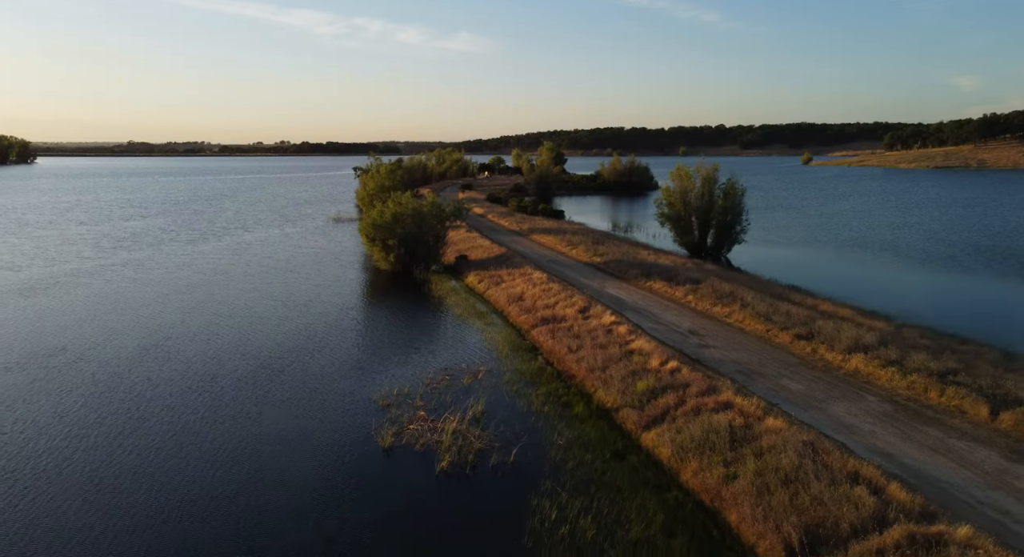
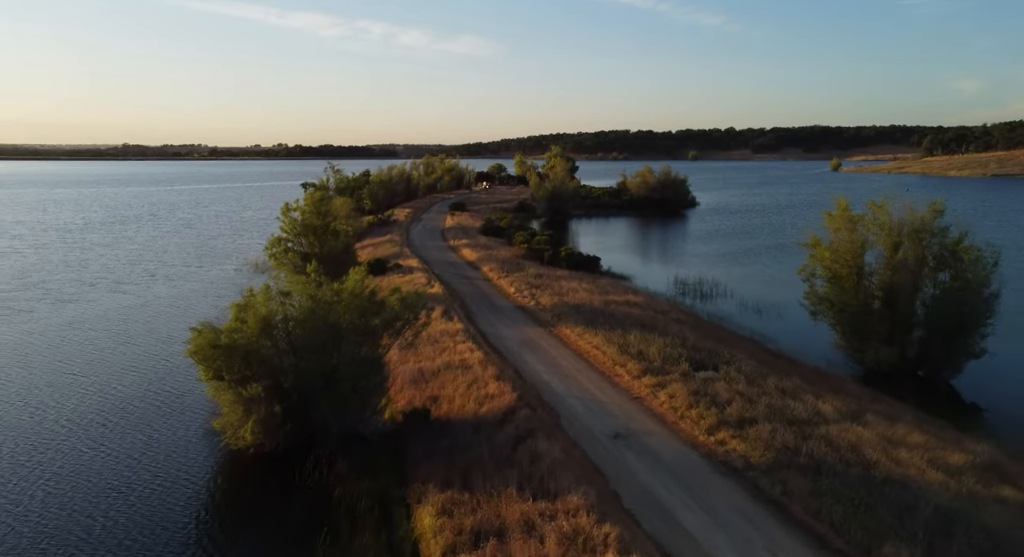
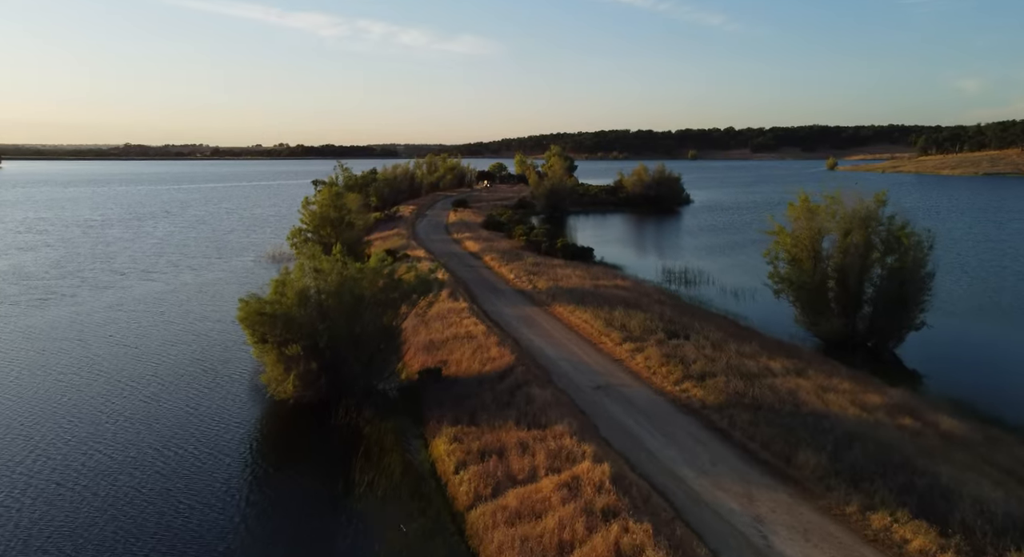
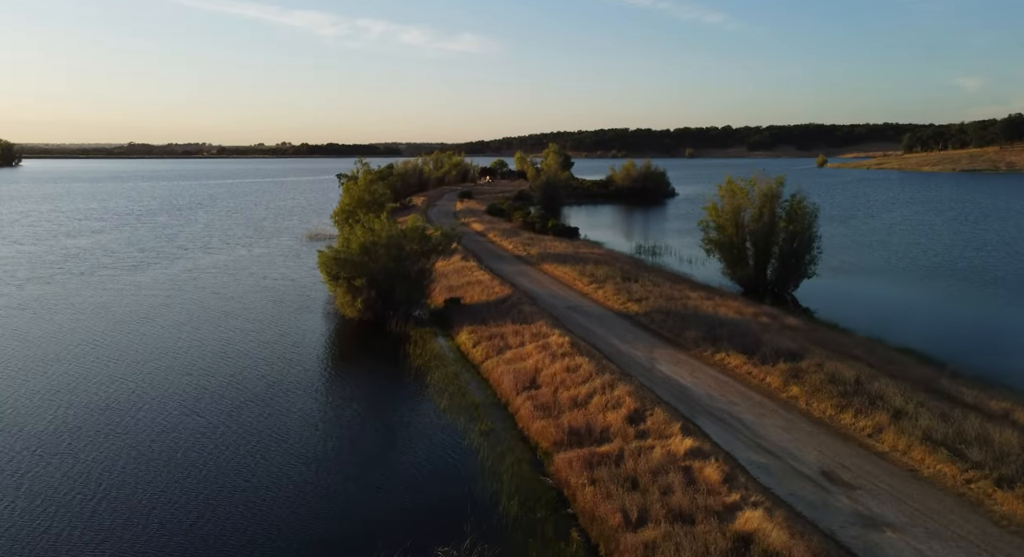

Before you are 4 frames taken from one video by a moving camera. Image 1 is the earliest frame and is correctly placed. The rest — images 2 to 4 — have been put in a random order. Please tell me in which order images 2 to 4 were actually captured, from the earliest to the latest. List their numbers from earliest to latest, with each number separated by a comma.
4, 3, 2
